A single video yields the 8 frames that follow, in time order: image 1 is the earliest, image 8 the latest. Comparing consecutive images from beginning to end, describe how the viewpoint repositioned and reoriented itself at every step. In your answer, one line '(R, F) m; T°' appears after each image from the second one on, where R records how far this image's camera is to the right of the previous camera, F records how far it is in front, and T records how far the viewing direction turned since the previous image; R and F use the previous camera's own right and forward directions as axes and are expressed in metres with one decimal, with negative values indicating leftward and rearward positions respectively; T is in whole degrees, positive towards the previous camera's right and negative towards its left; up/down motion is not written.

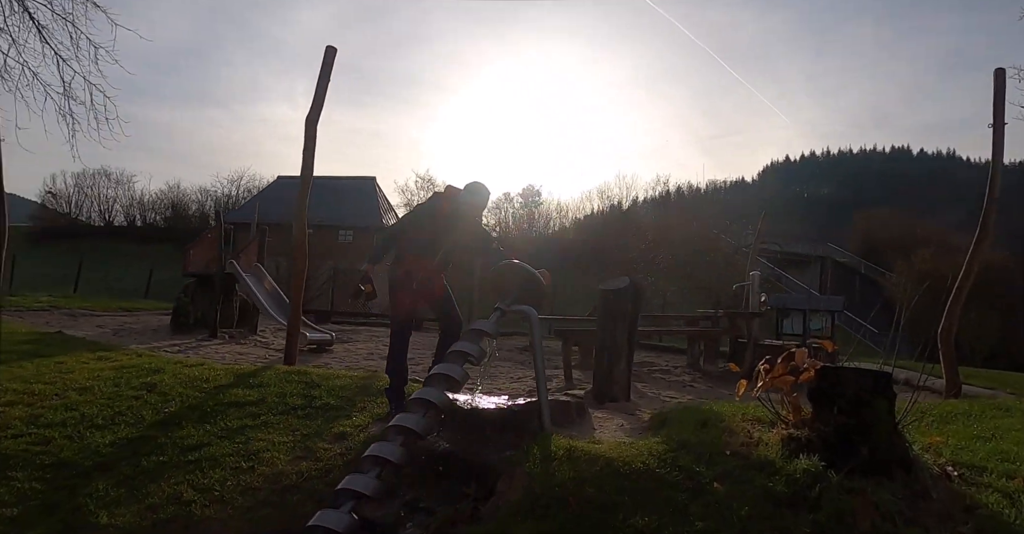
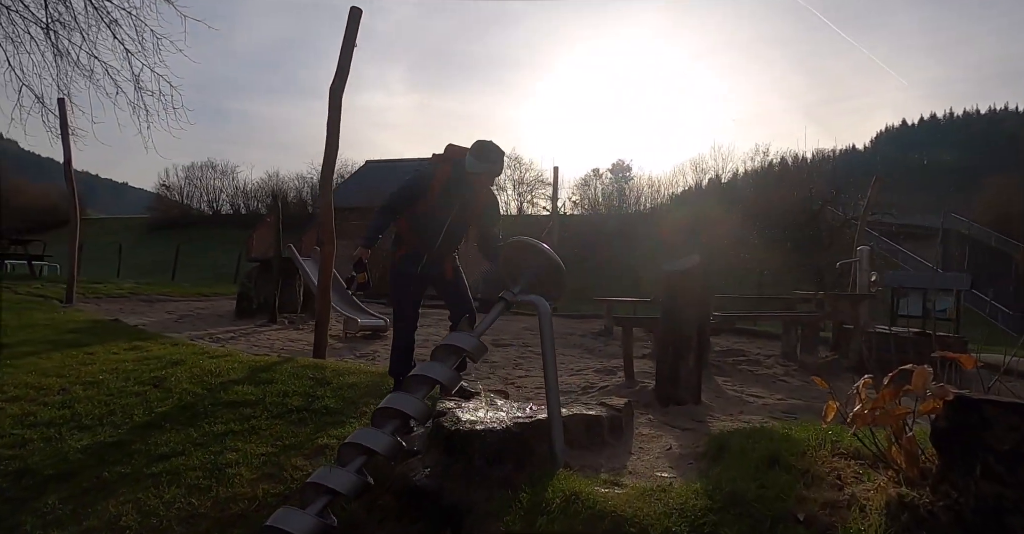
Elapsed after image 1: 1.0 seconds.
(+0.4, +0.8) m; -9°
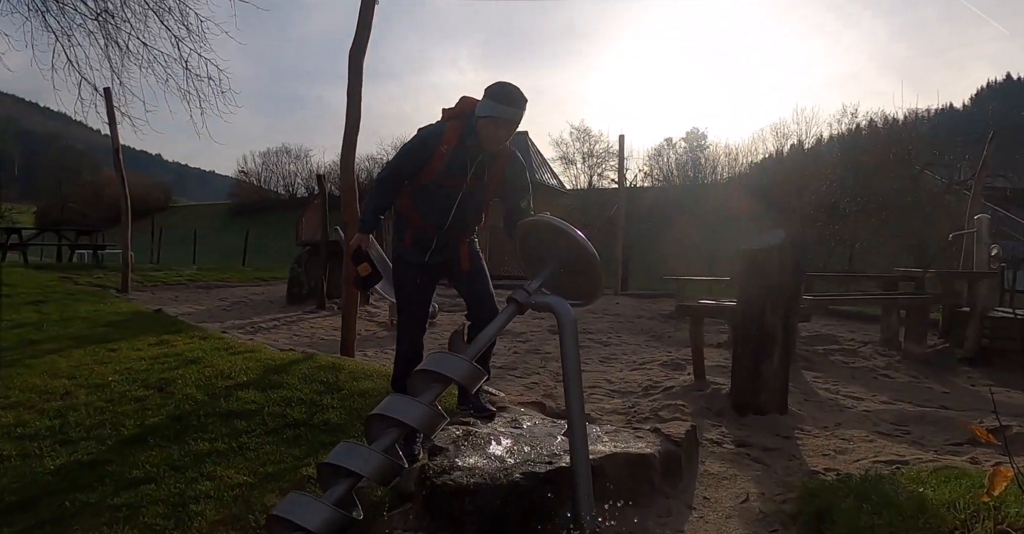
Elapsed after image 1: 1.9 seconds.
(+0.2, +0.7) m; -7°
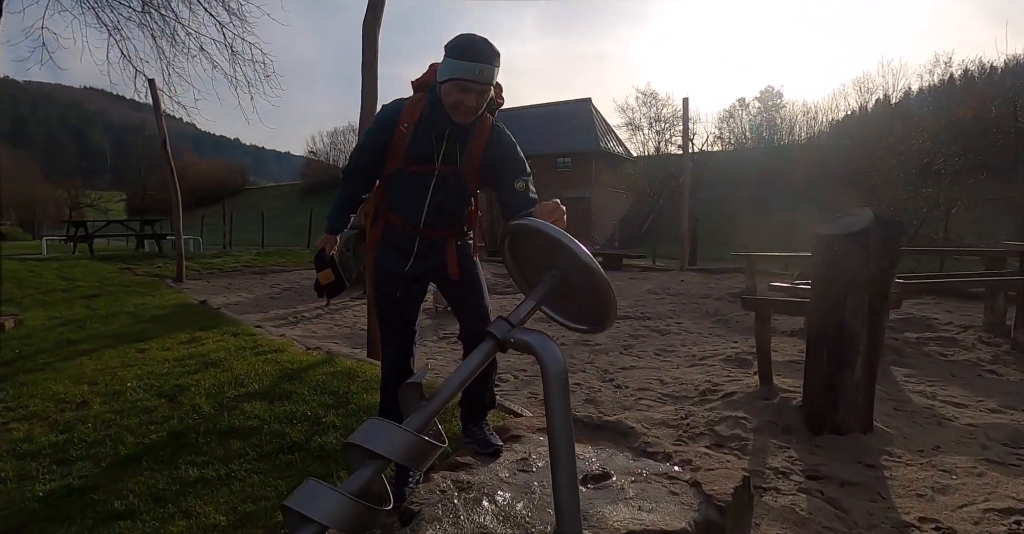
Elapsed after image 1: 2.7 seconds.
(+0.2, +0.5) m; -7°
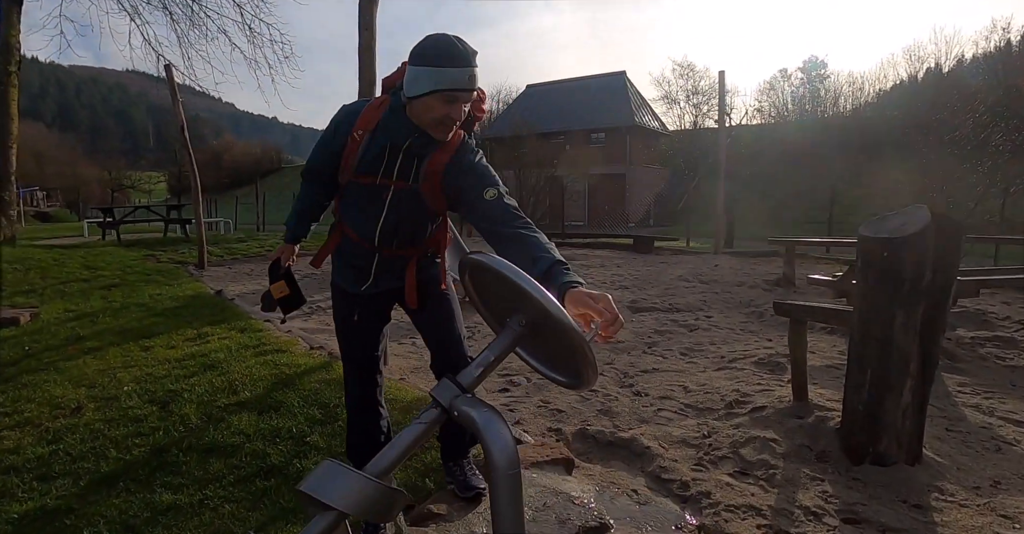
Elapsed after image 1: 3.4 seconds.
(+0.2, +0.3) m; -4°
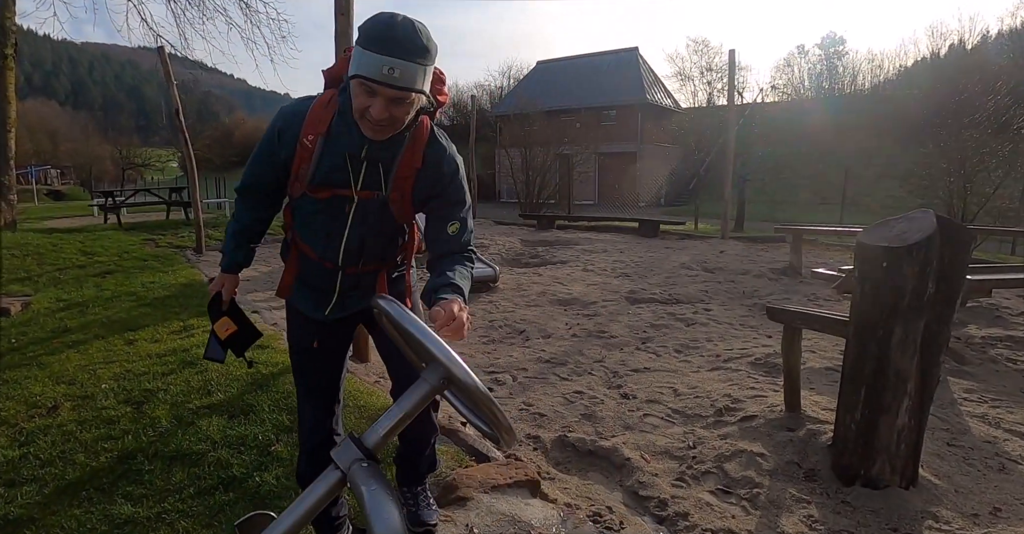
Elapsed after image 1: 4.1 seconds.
(+0.2, +0.2) m; -1°
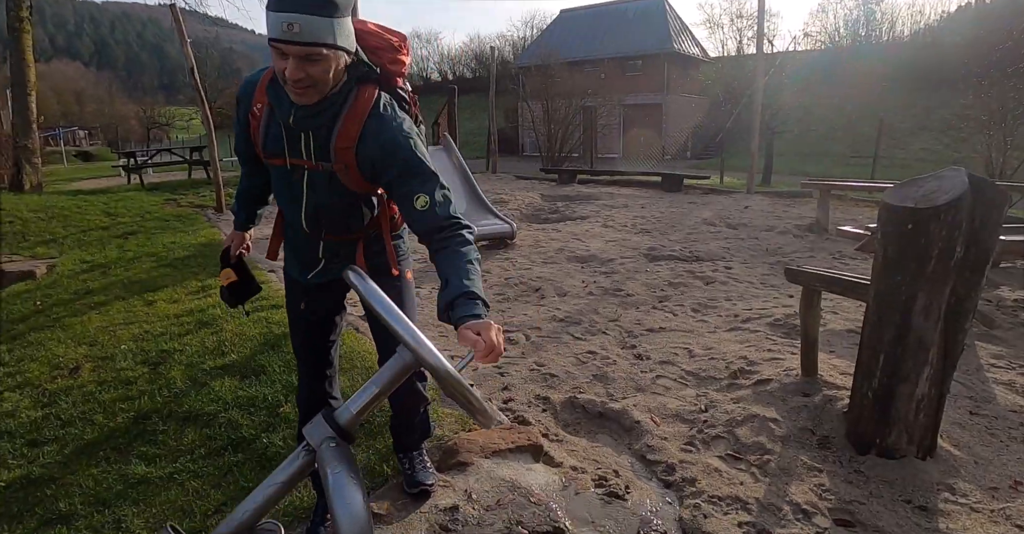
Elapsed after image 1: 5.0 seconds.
(+0.1, +0.1) m; -2°
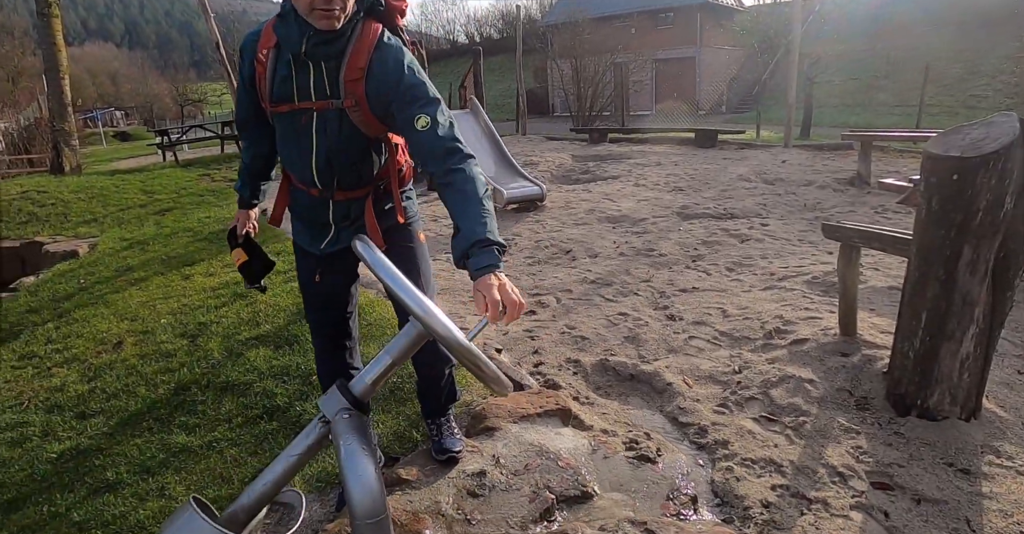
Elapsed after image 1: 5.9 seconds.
(0.0, 0.0) m; -3°
